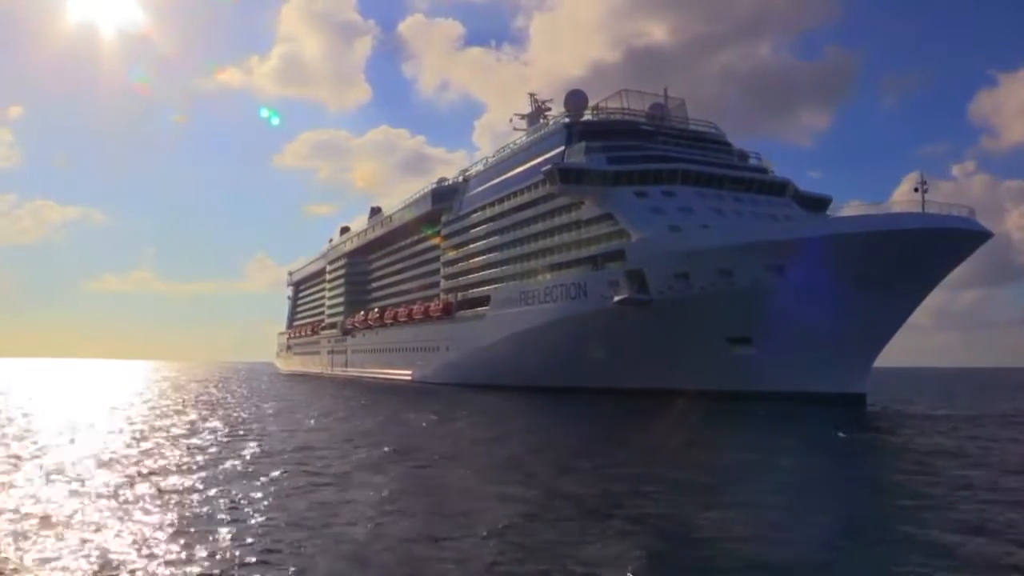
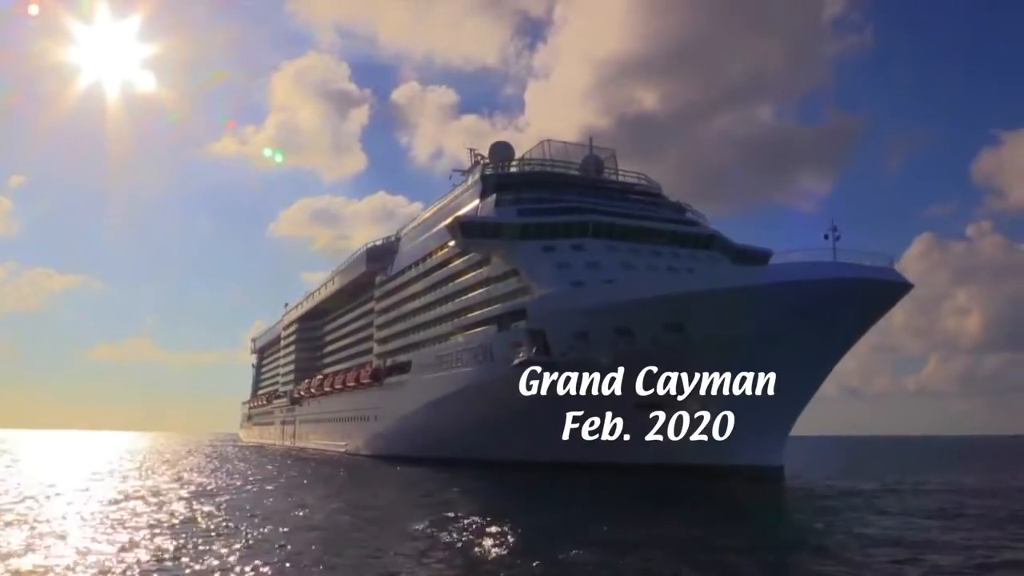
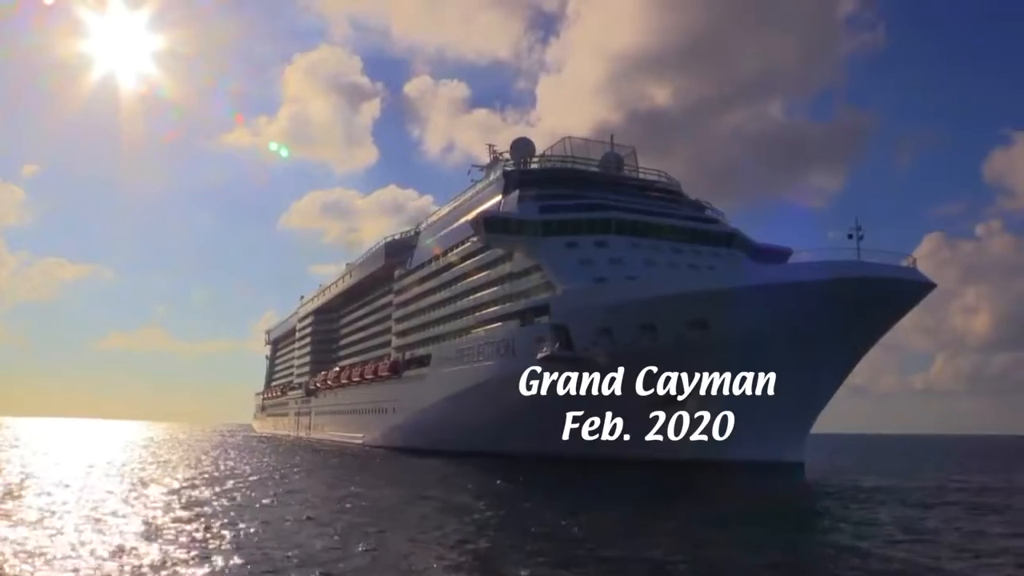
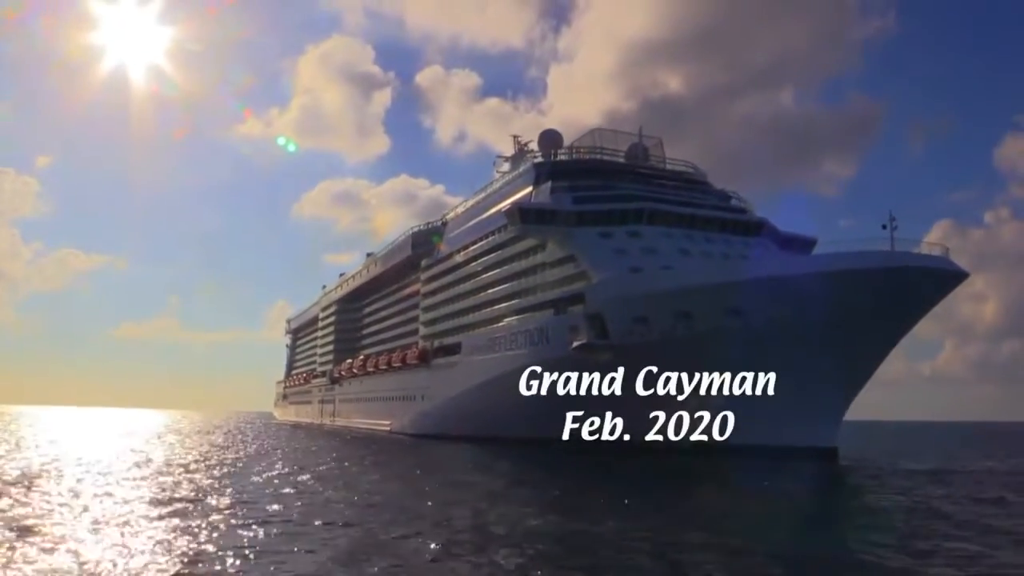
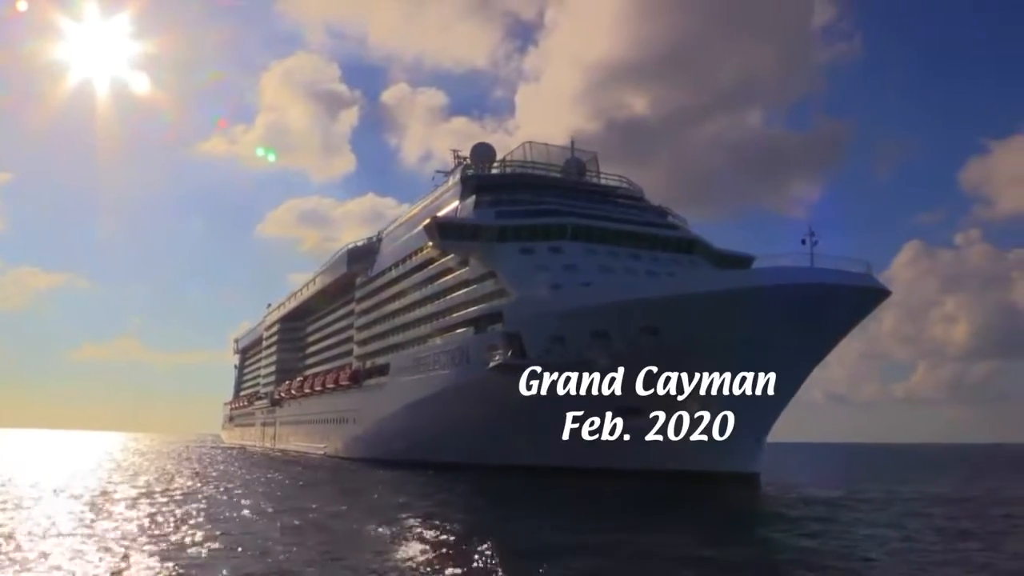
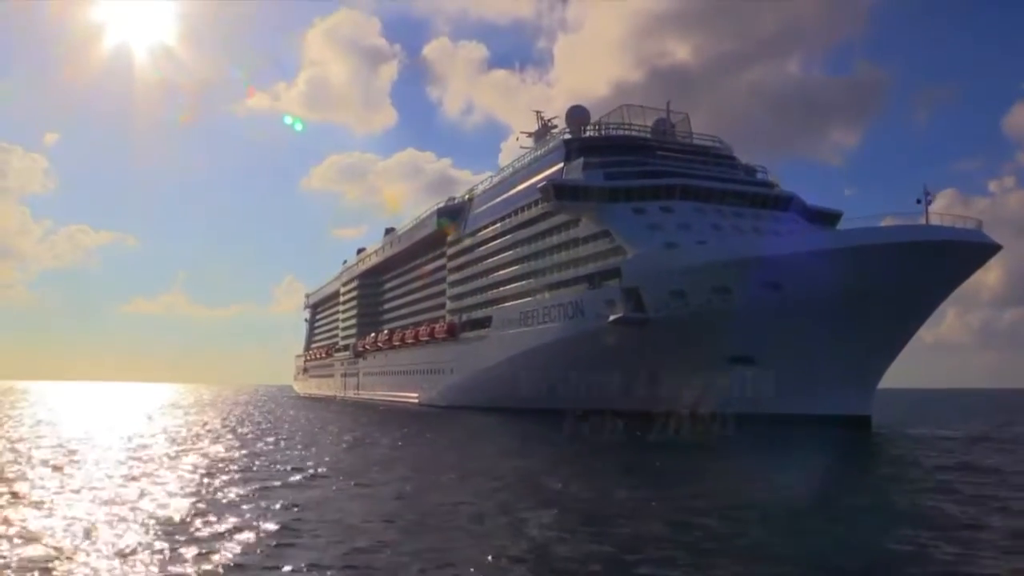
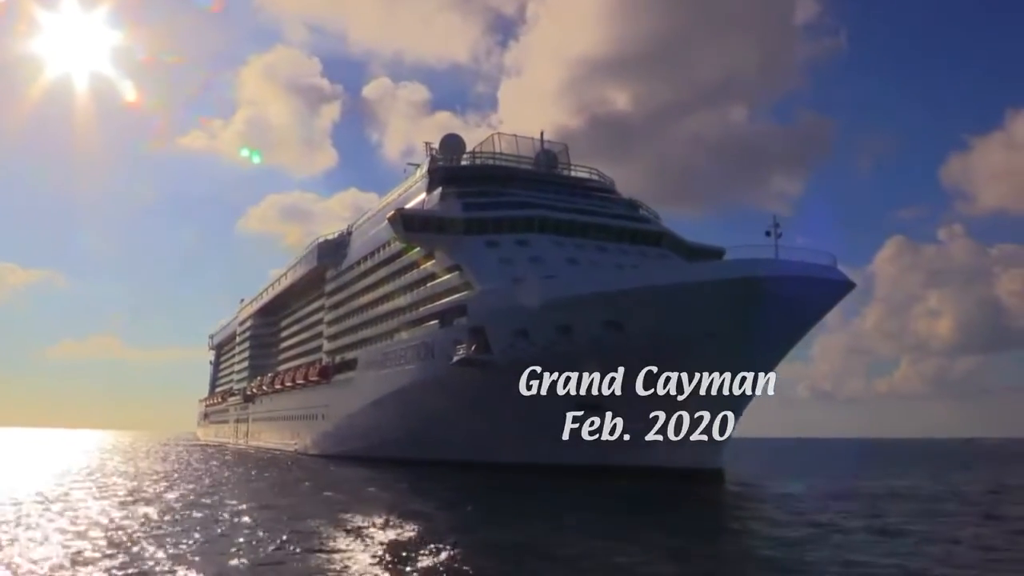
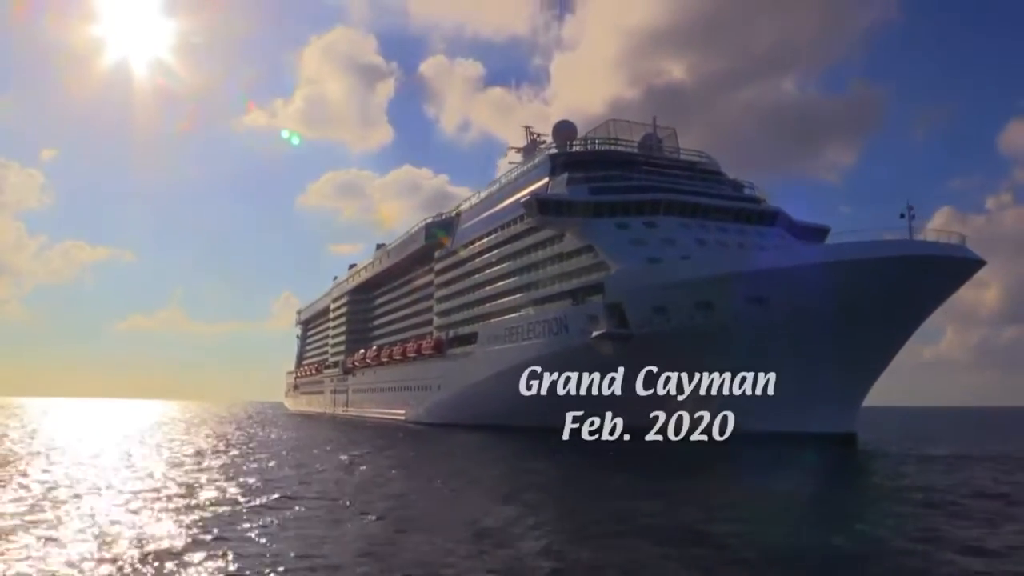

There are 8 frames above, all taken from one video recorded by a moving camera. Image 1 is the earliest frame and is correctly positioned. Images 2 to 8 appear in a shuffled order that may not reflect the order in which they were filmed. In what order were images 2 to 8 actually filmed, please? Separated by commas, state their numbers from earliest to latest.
6, 8, 4, 3, 2, 5, 7
